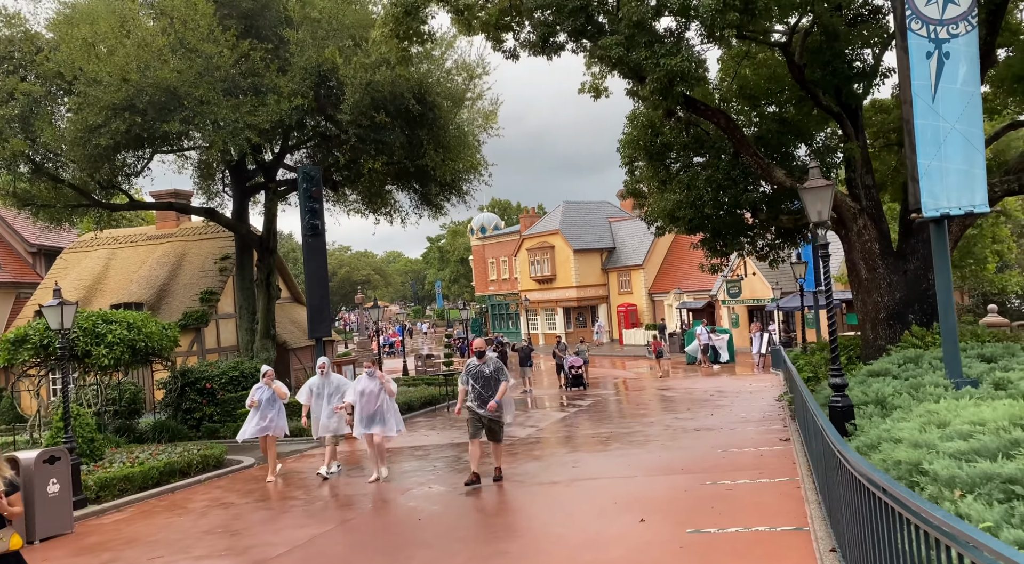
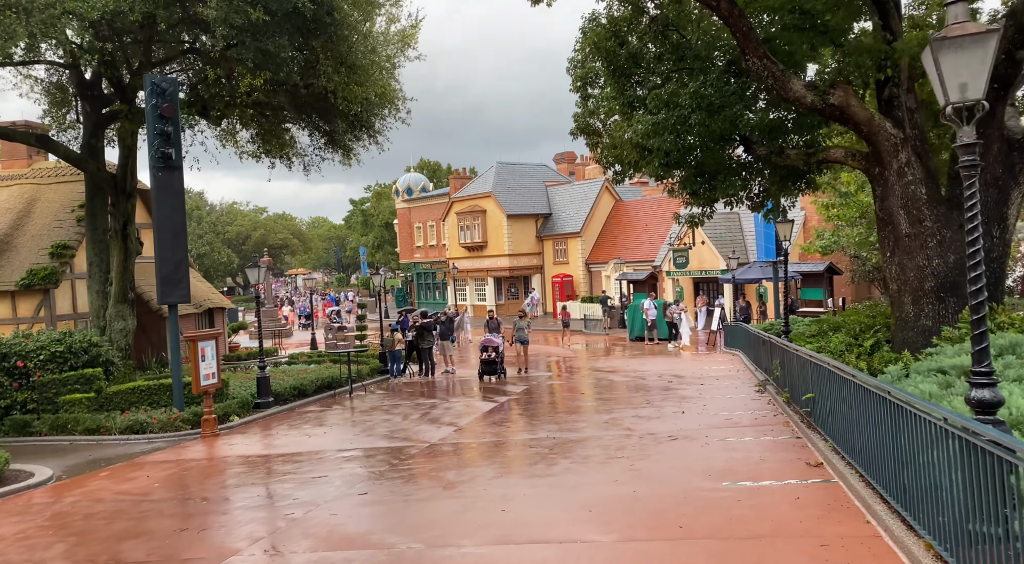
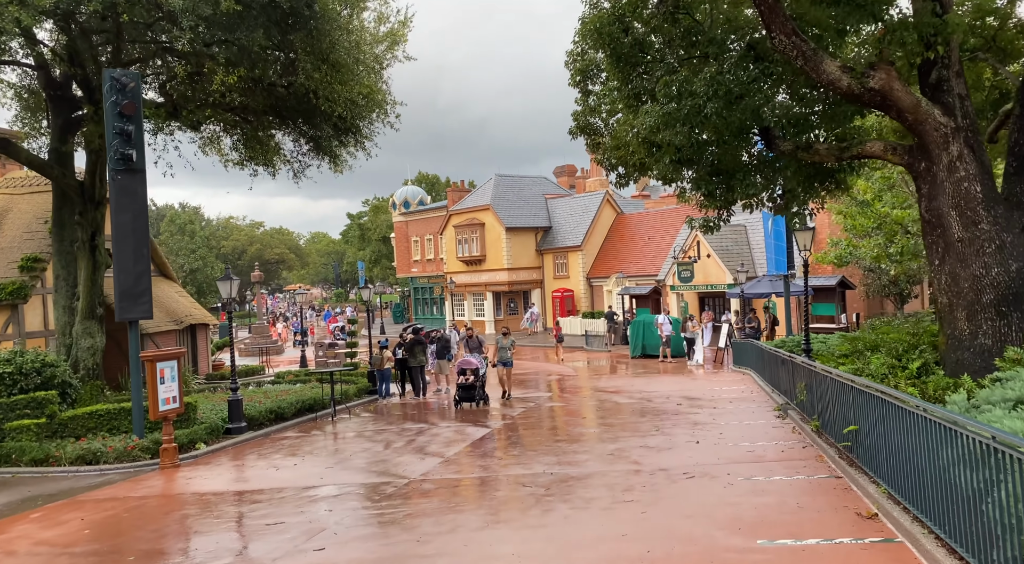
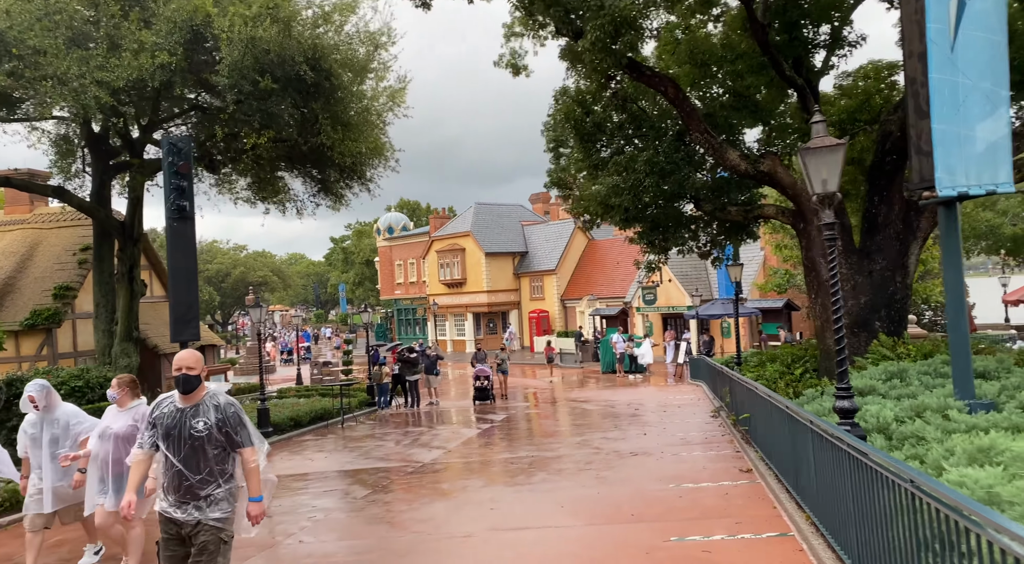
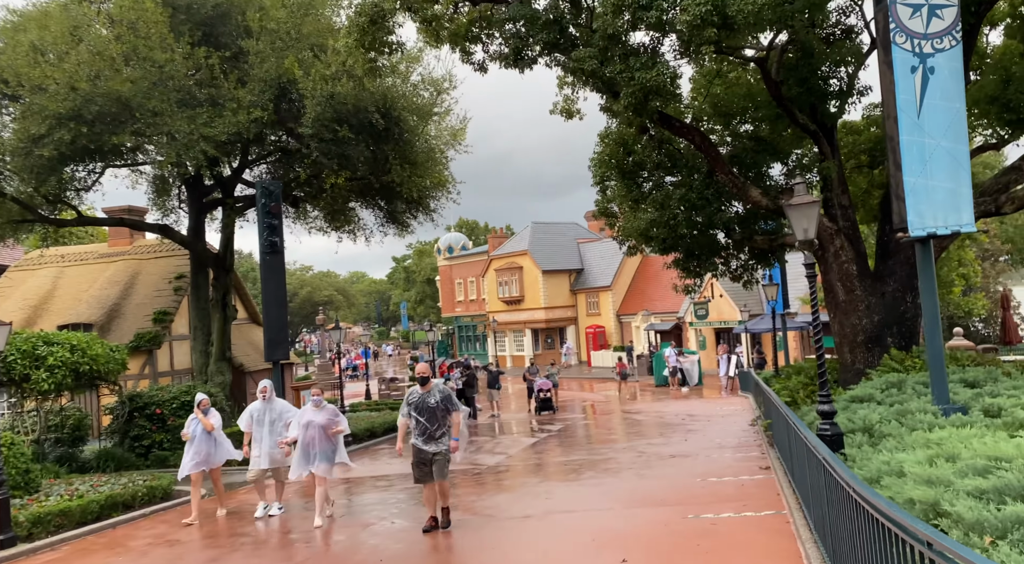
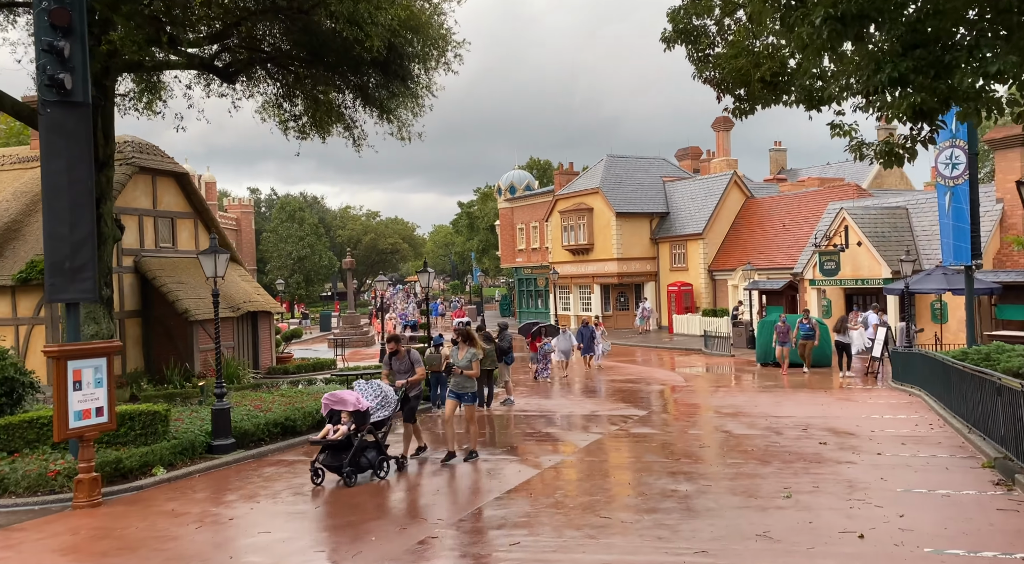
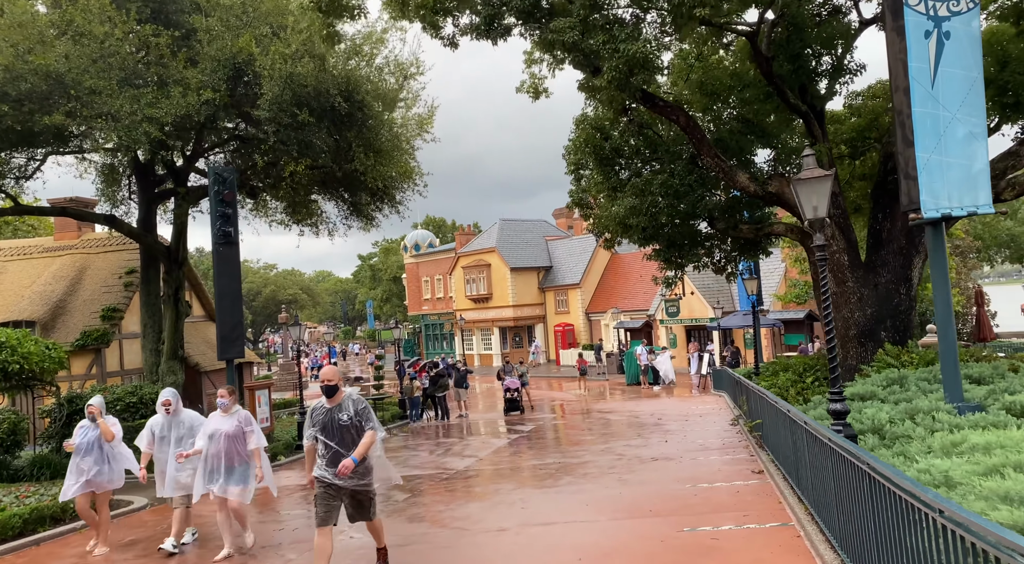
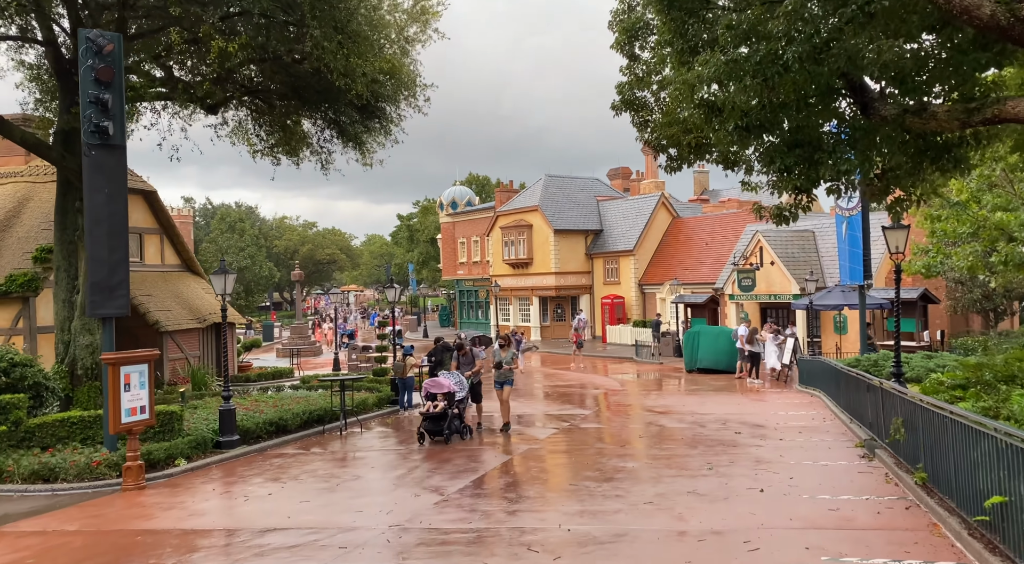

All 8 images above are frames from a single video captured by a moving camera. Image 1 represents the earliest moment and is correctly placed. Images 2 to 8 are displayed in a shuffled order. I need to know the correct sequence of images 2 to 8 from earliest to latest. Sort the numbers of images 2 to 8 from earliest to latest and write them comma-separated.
5, 7, 4, 2, 3, 8, 6
